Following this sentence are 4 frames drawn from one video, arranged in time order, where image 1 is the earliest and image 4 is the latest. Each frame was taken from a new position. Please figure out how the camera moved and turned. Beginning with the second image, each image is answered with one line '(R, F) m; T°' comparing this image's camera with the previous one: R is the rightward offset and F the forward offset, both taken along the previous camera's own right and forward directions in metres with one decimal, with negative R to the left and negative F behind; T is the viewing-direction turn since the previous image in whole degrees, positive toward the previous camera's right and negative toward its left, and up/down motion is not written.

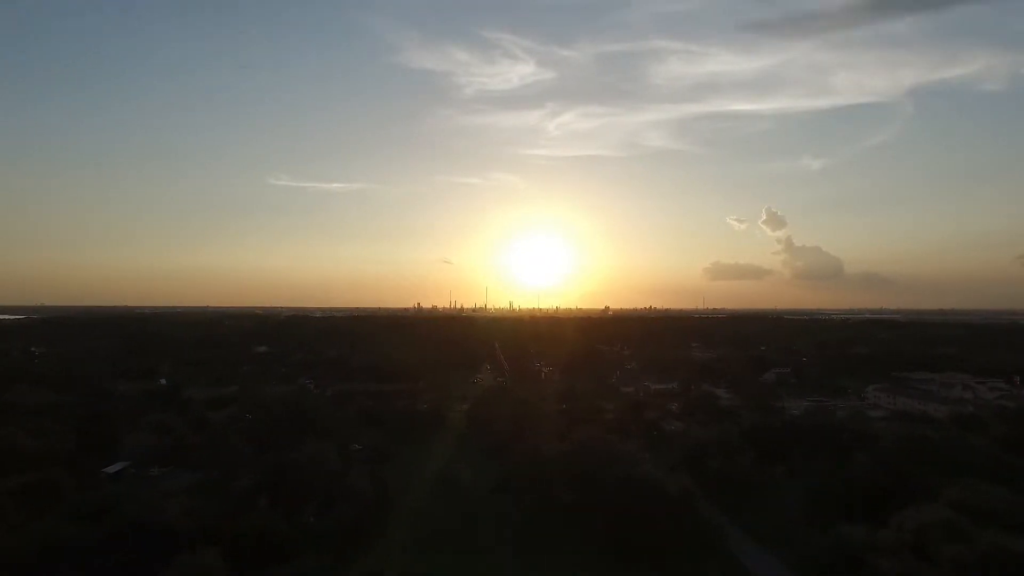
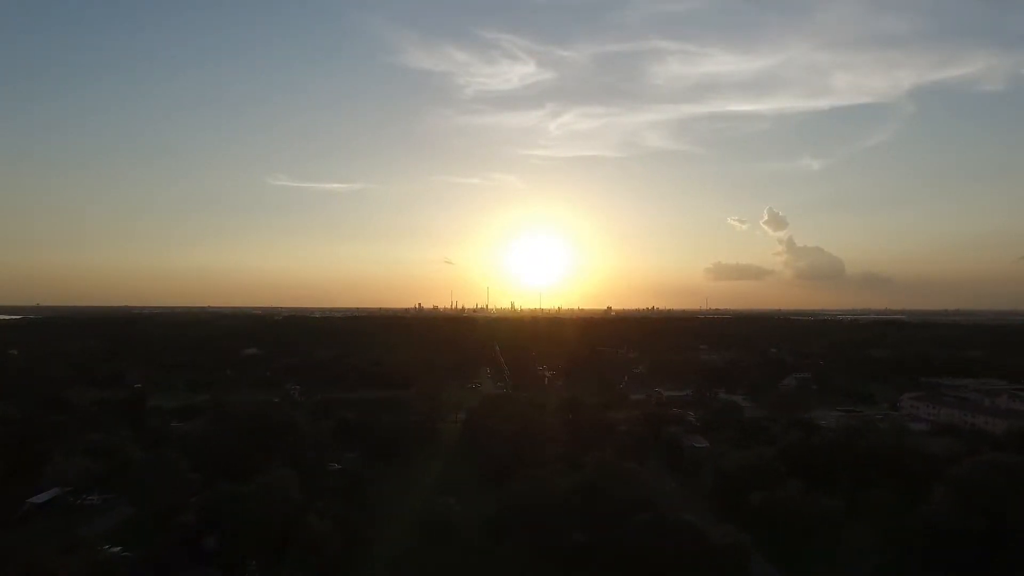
(0.0, +2.2) m; 0°
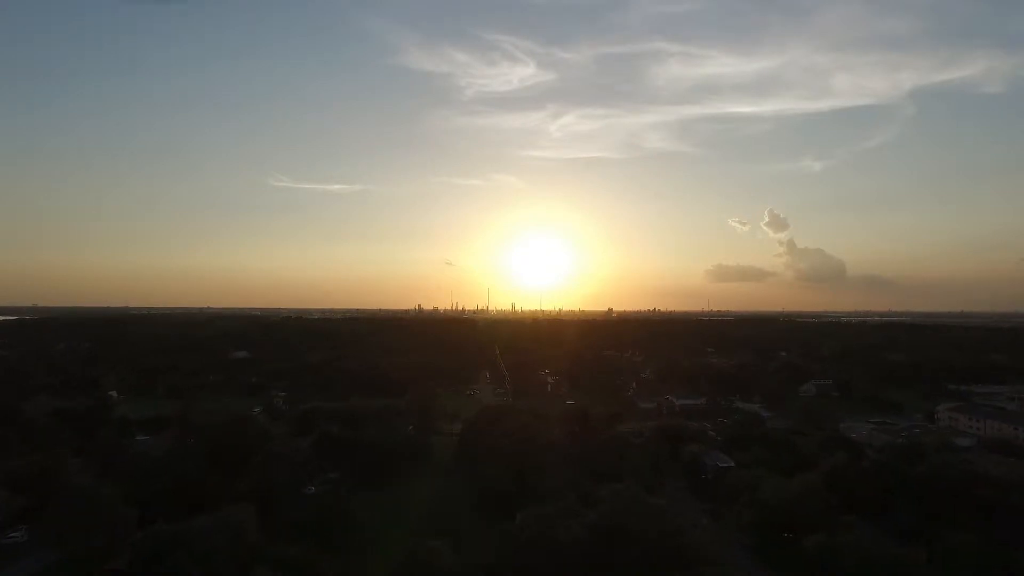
(0.0, +1.9) m; 0°
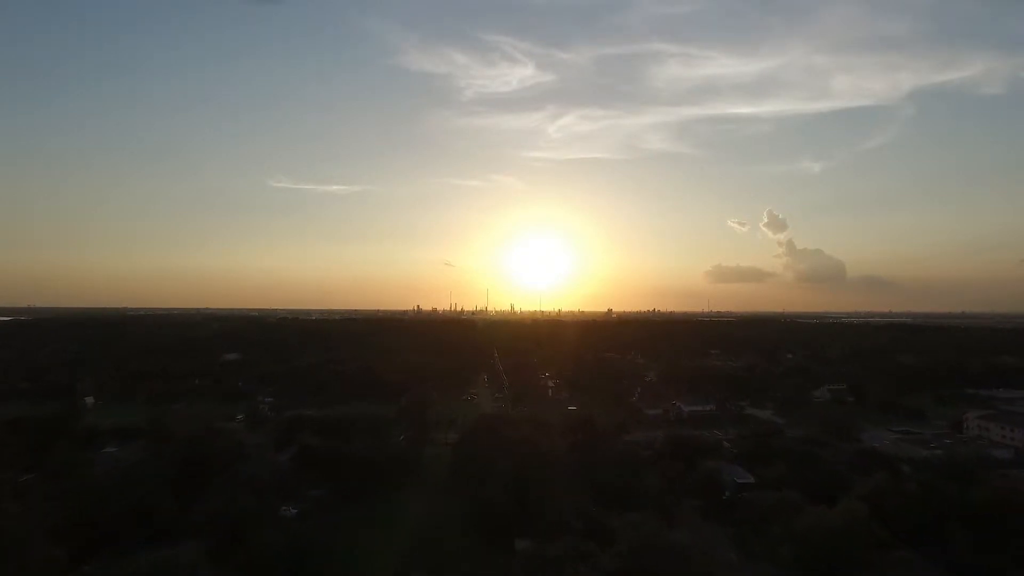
(0.0, +1.3) m; 0°
